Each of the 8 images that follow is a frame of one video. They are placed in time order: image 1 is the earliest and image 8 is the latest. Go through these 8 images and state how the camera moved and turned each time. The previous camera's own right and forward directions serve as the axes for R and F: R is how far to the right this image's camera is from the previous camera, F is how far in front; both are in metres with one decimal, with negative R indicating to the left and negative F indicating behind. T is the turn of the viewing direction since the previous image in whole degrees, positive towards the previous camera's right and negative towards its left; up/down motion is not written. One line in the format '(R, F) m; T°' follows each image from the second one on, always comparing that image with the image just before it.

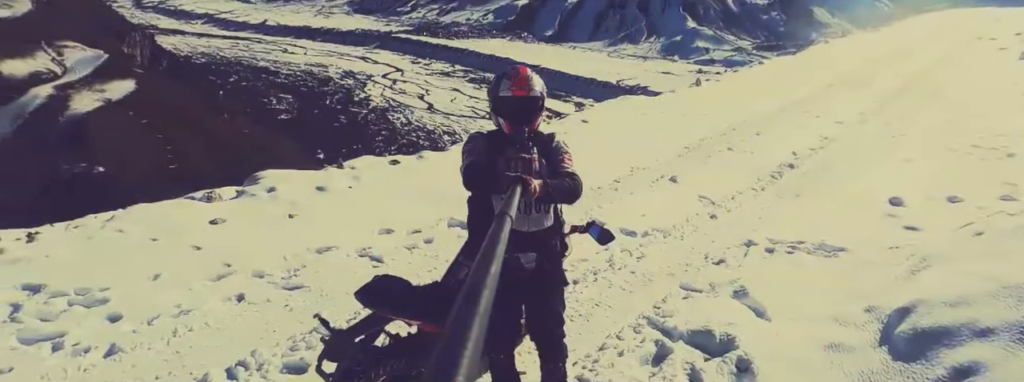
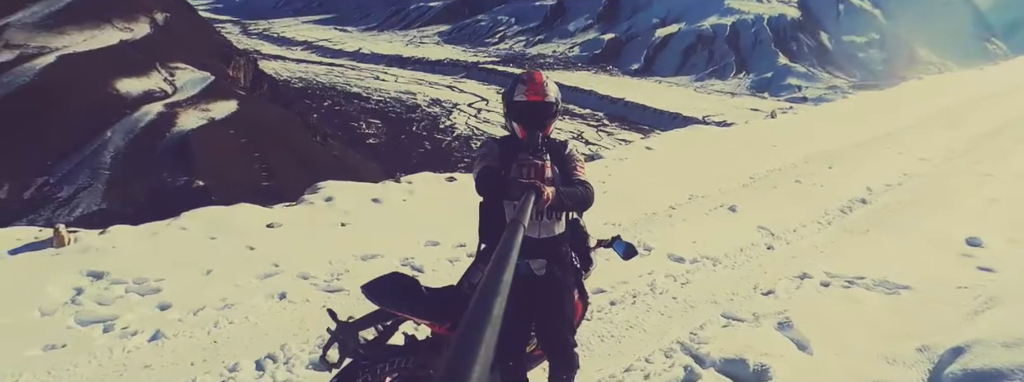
(+0.2, 0.0) m; -6°
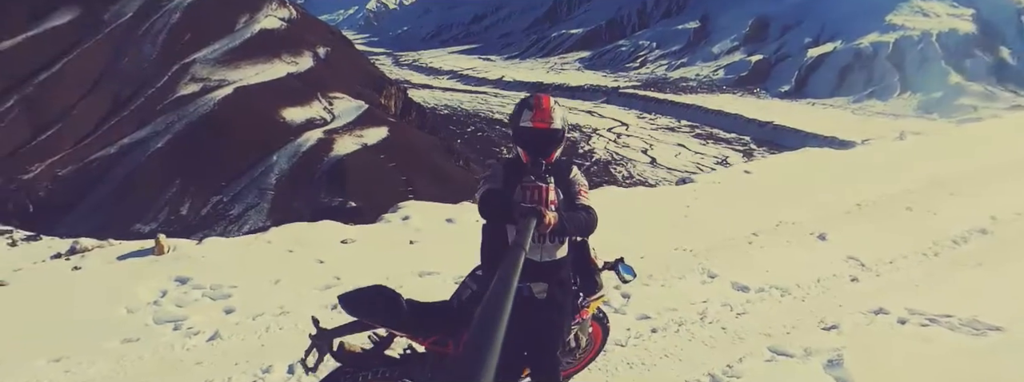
(+0.6, 0.0) m; -10°
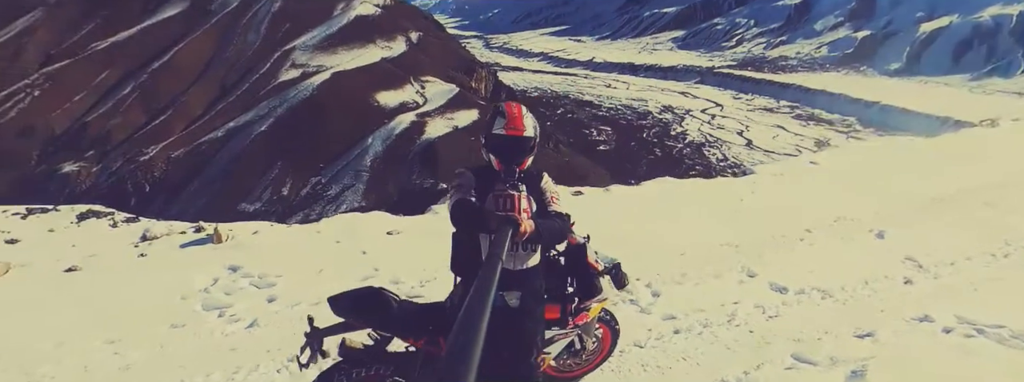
(+0.4, 0.0) m; -6°
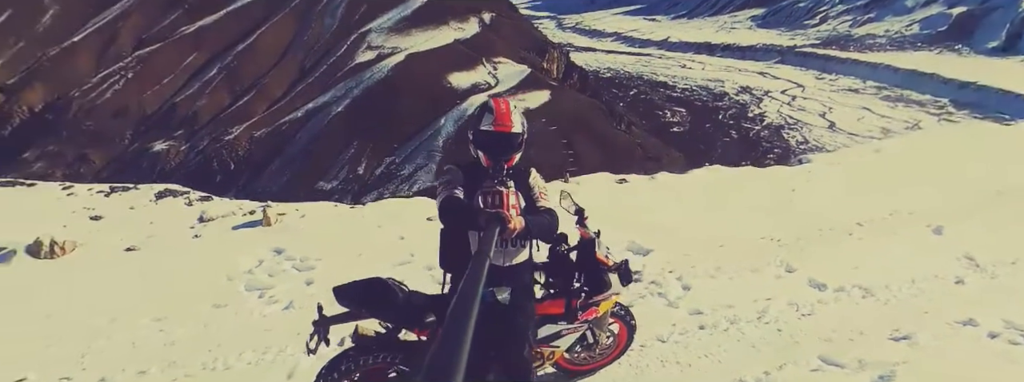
(+0.3, 0.0) m; -5°
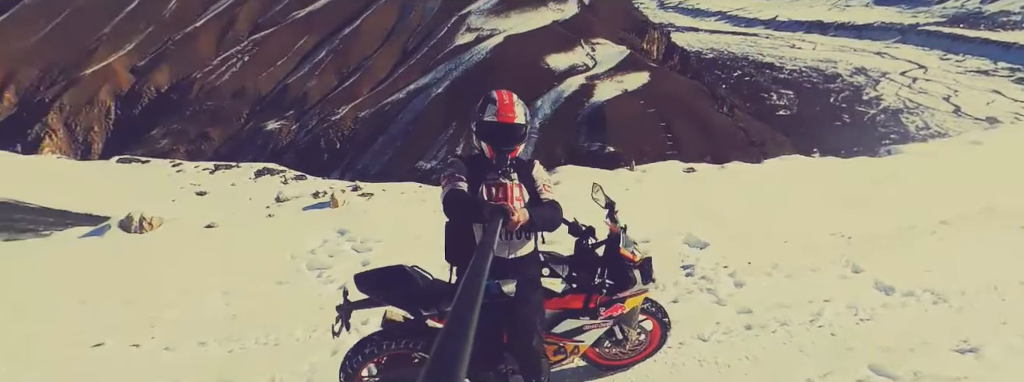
(+0.3, 0.0) m; -8°
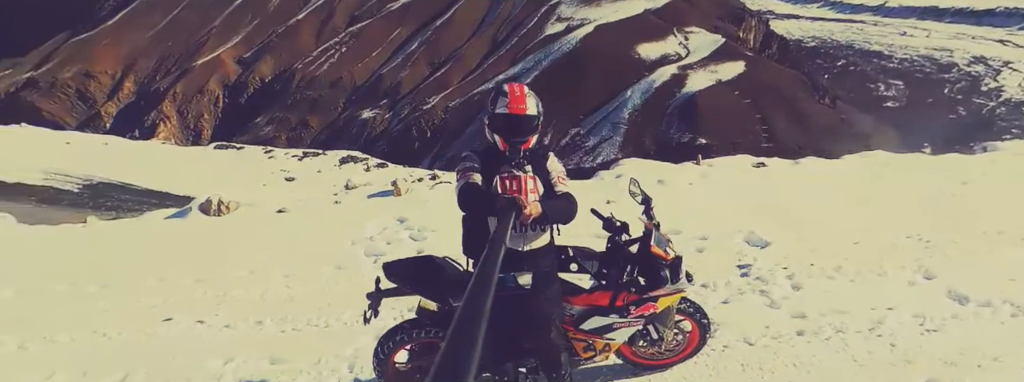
(+0.2, 0.0) m; -7°
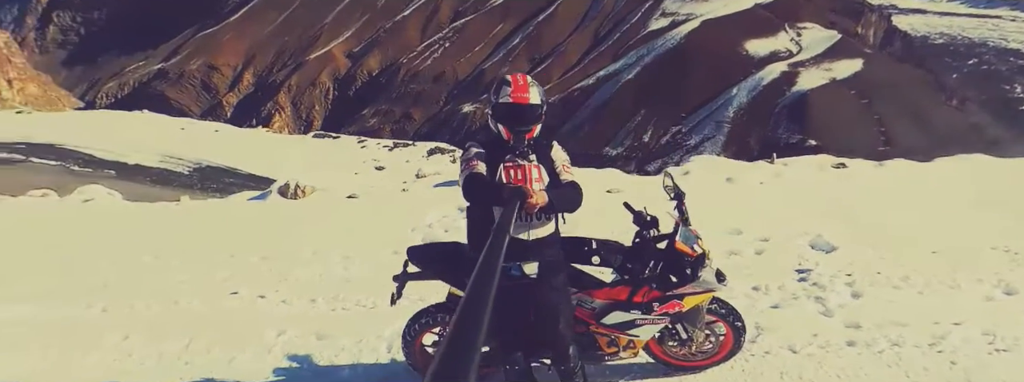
(+0.3, 0.0) m; -8°
